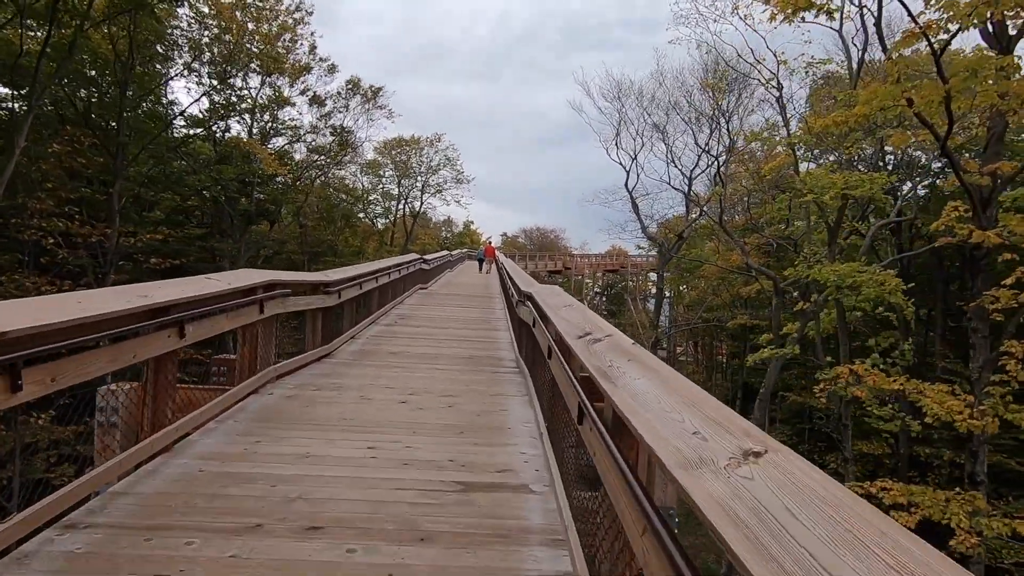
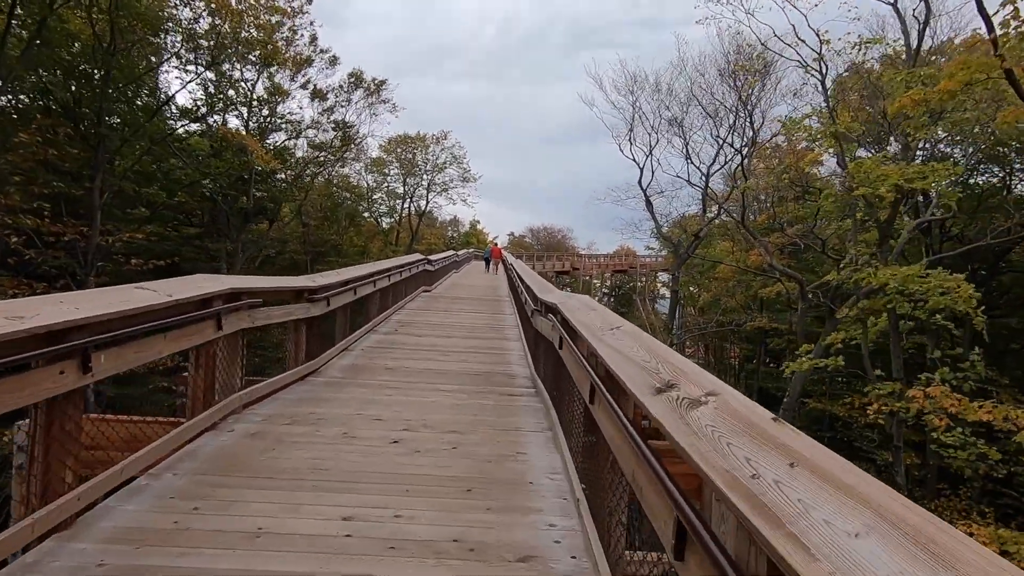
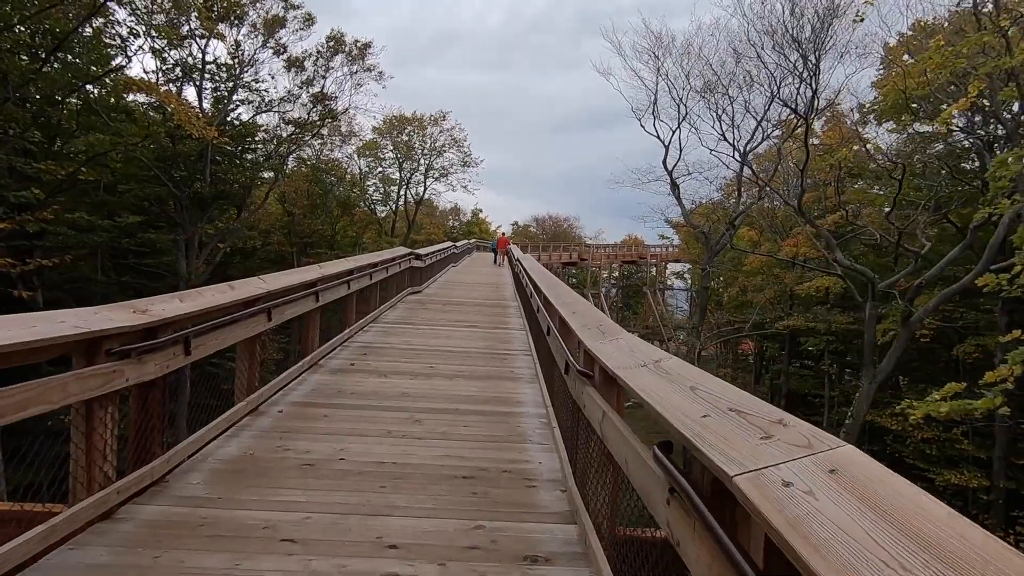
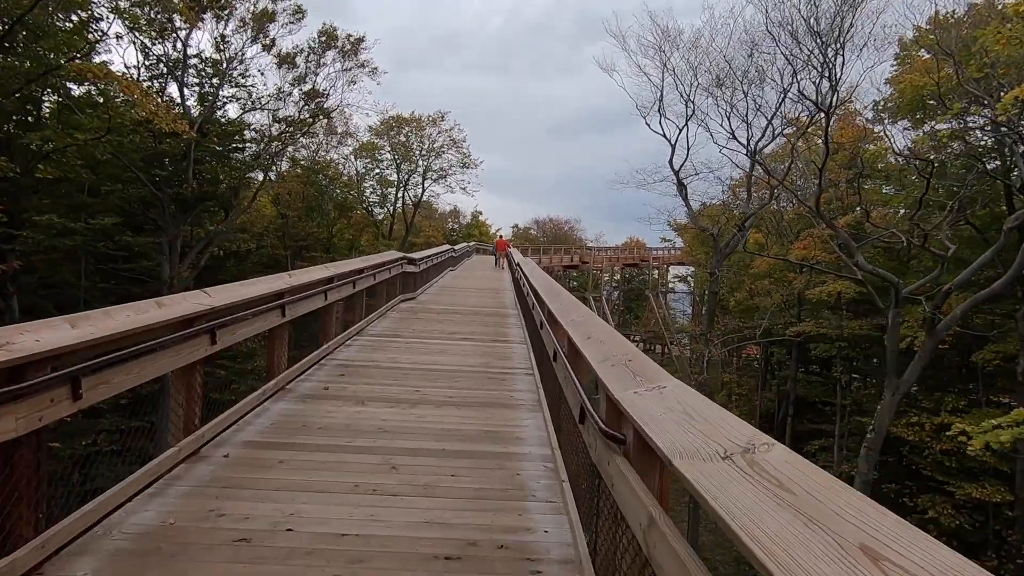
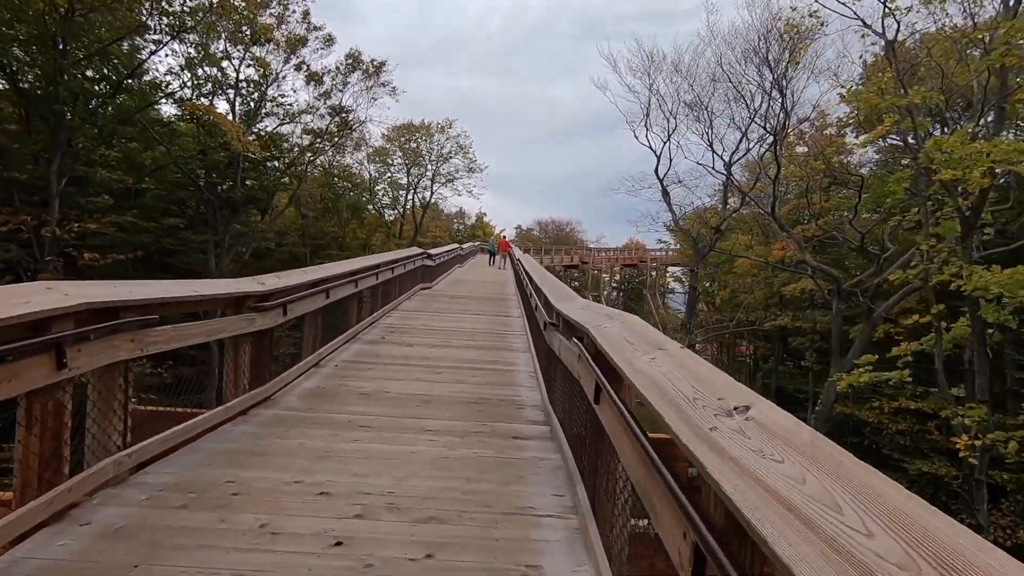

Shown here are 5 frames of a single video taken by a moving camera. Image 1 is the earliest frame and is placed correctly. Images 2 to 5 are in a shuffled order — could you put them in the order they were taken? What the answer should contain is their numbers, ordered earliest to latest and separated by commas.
2, 5, 3, 4
